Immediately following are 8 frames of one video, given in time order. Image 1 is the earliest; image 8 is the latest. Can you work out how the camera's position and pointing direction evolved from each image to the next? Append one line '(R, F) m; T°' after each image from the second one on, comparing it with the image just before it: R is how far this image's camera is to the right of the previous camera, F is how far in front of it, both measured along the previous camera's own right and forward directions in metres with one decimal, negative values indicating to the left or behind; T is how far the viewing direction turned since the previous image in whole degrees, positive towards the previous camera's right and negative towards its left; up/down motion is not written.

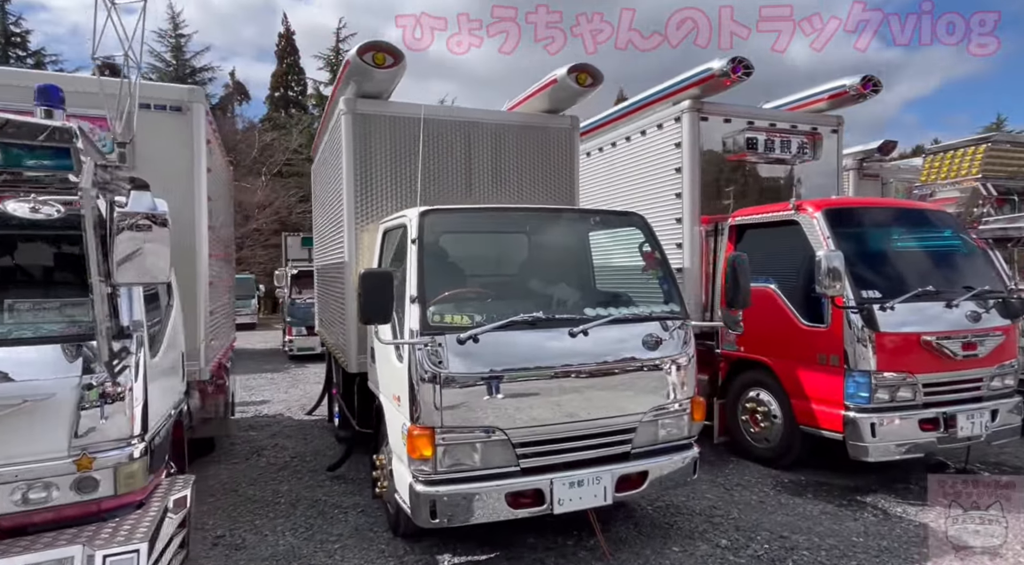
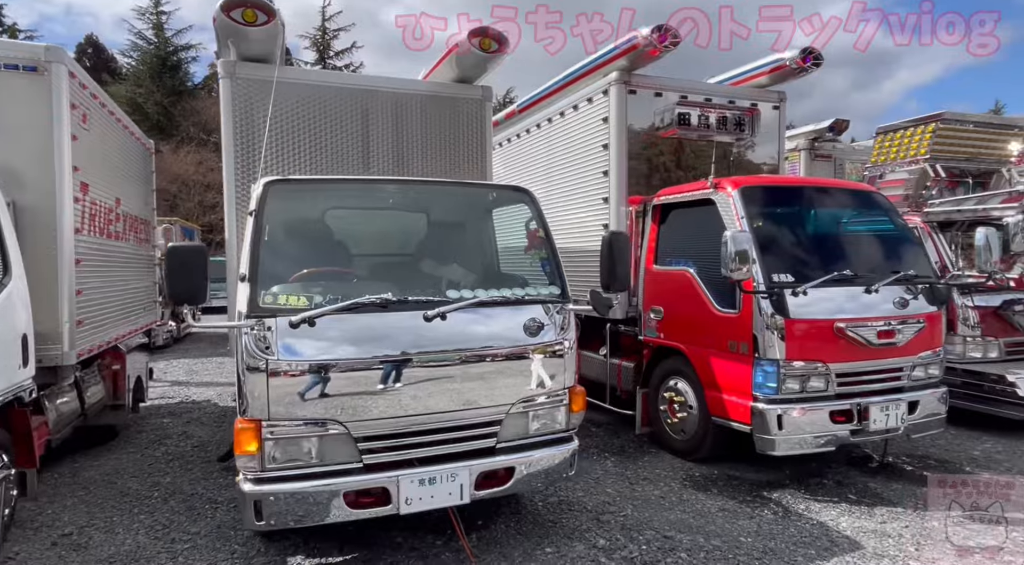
(+0.6, +0.3) m; +1°
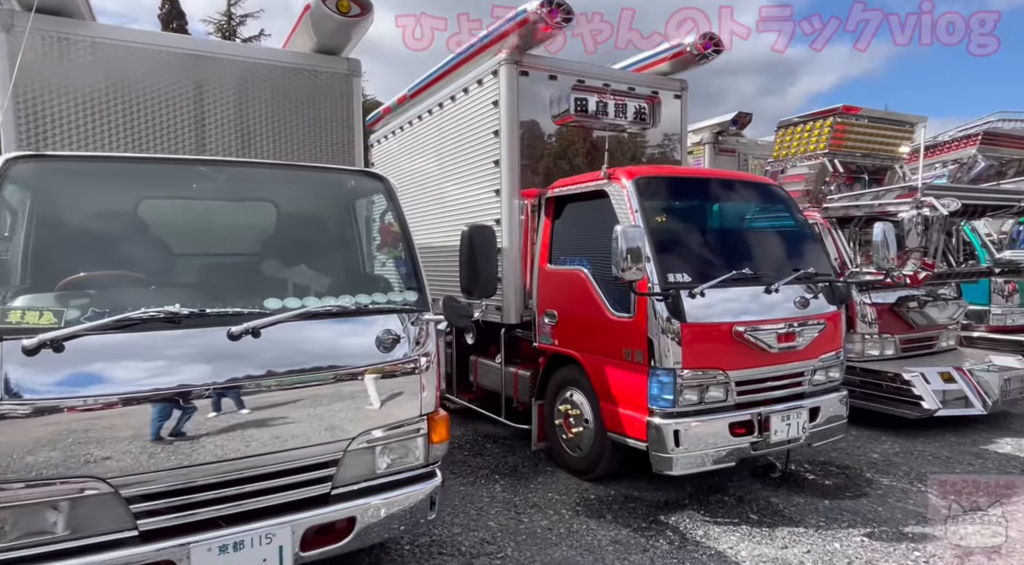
(+0.3, +0.5) m; +7°
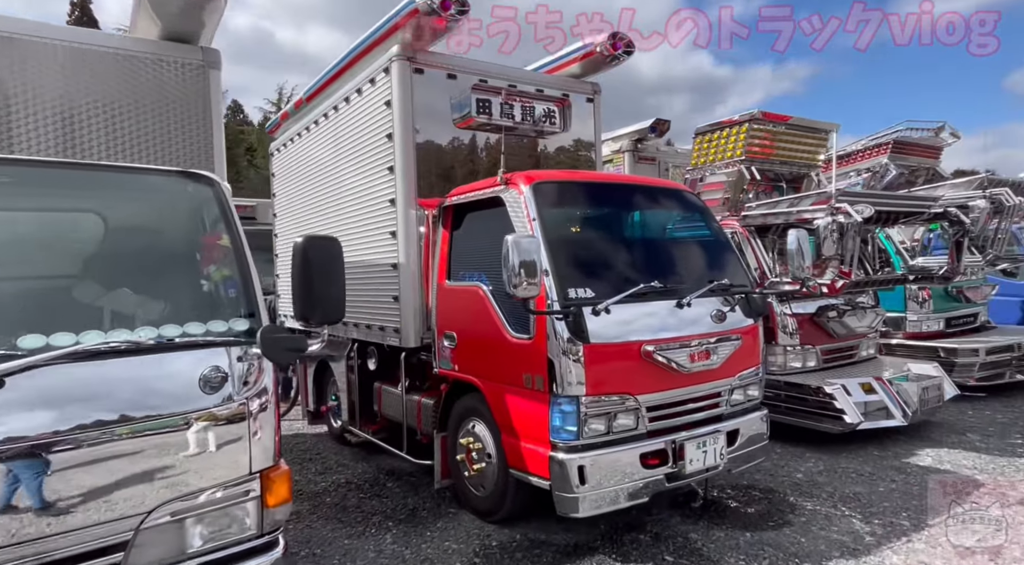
(+0.3, +0.4) m; +5°
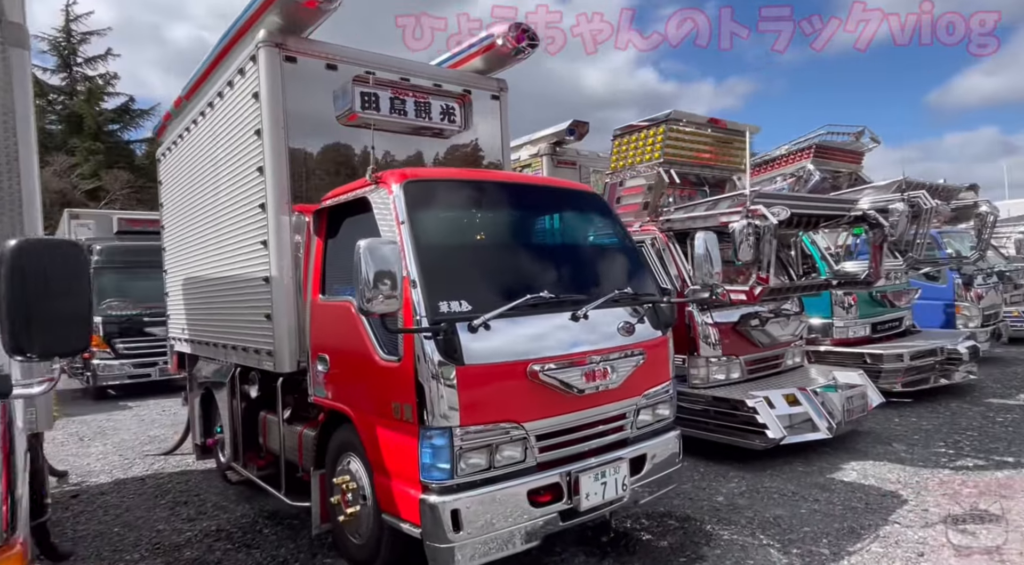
(+0.4, +0.4) m; +4°
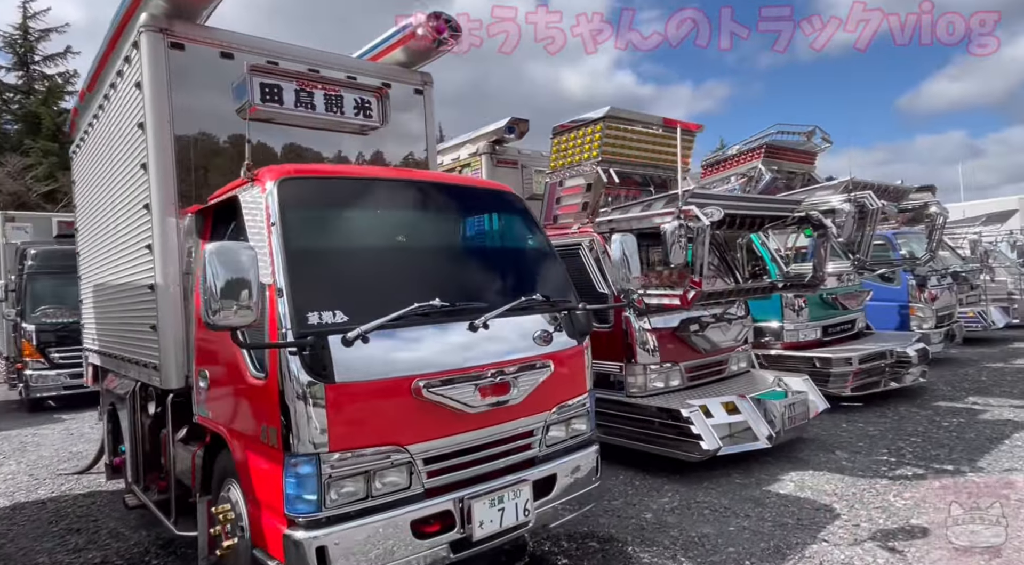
(+0.4, +0.3) m; +2°
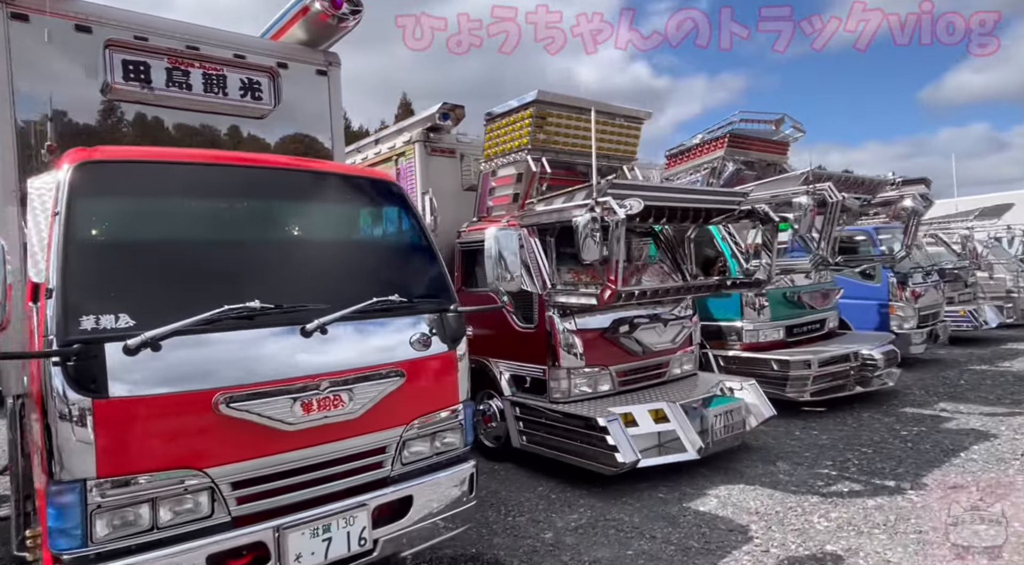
(+0.7, +0.3) m; -1°
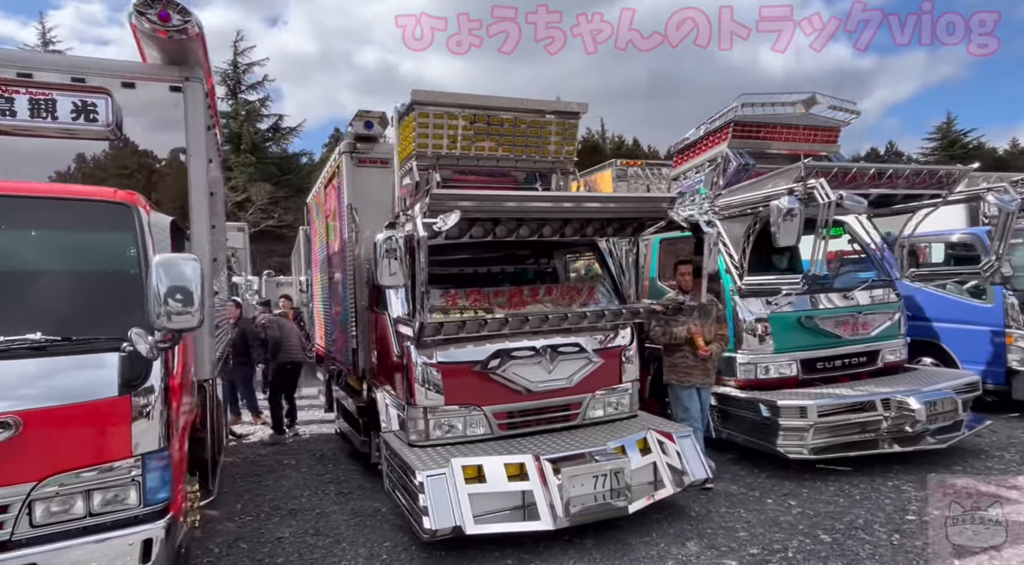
(+2.0, +0.9) m; -15°
